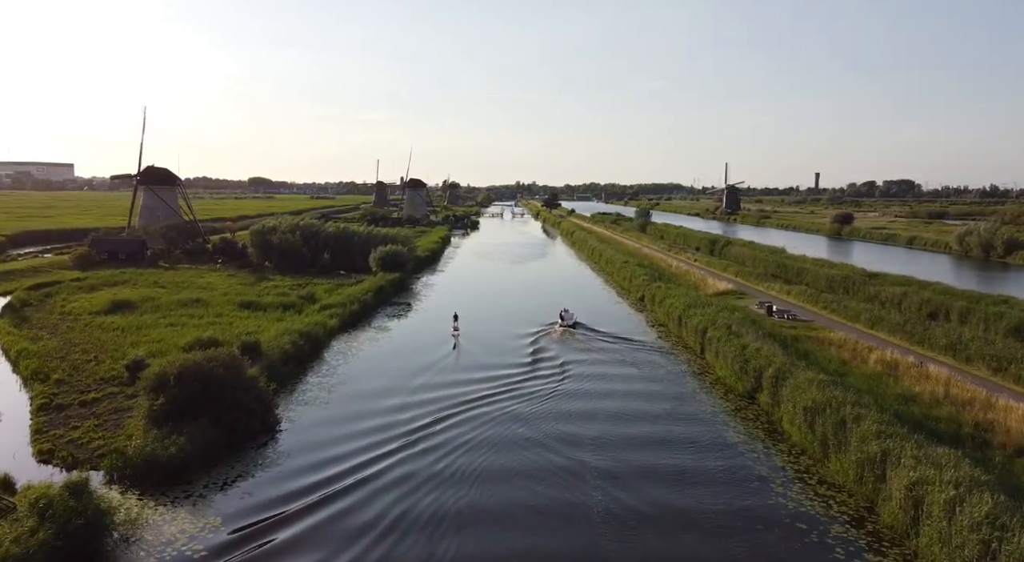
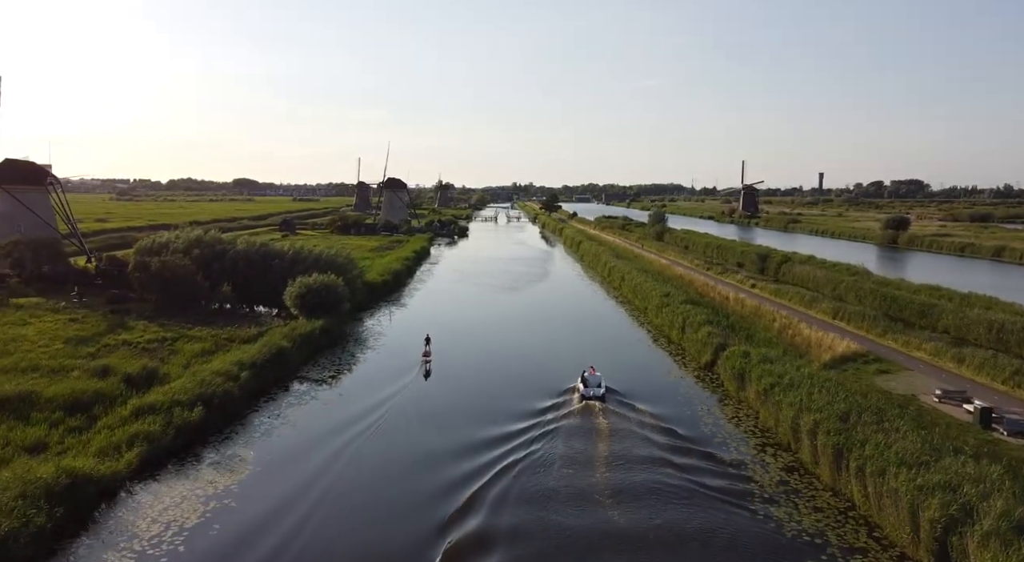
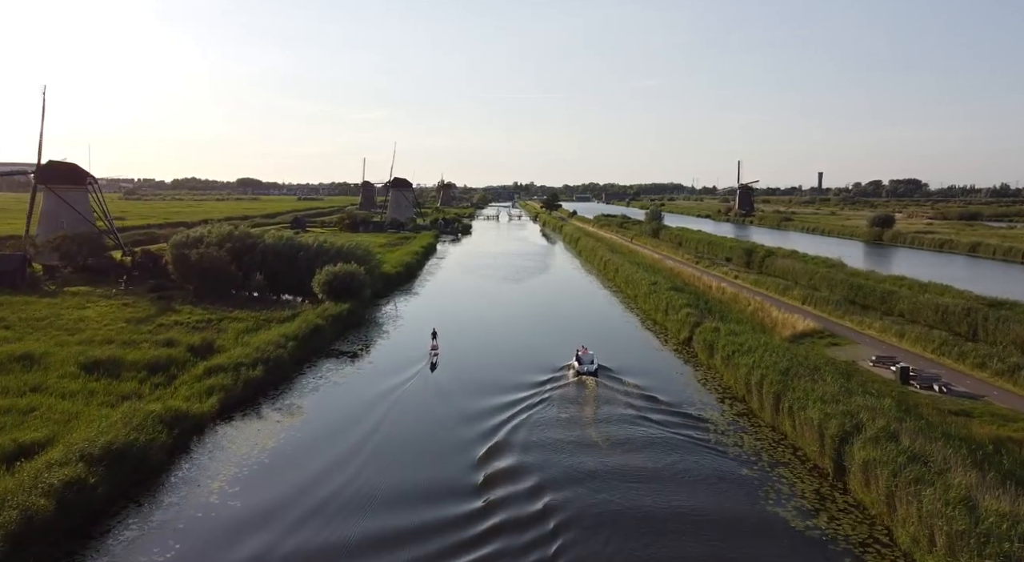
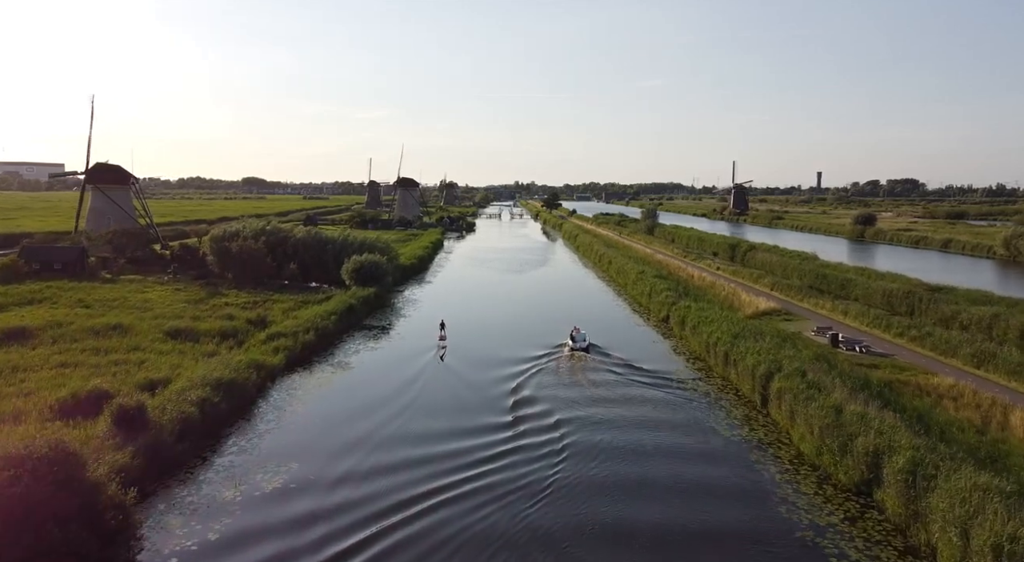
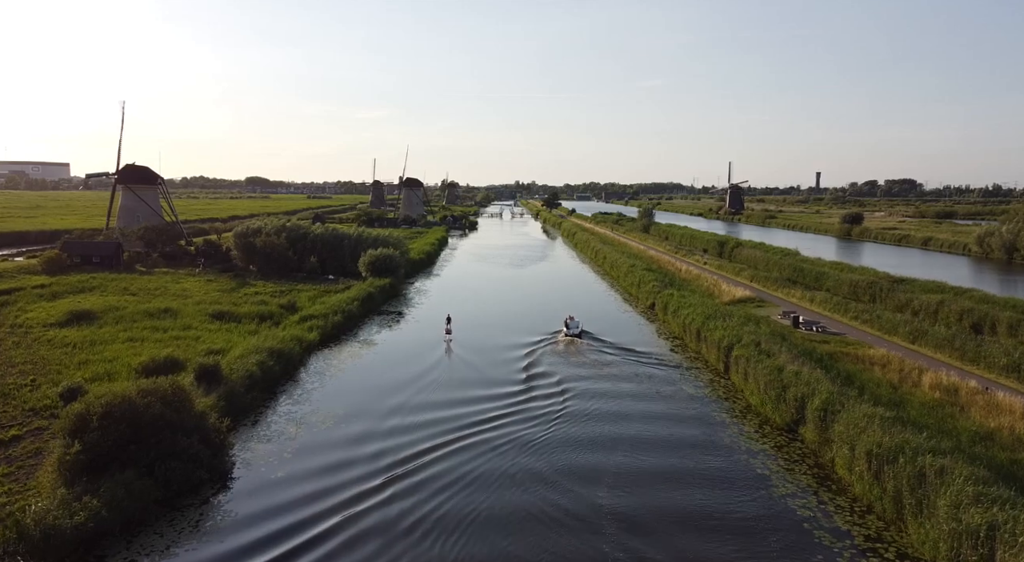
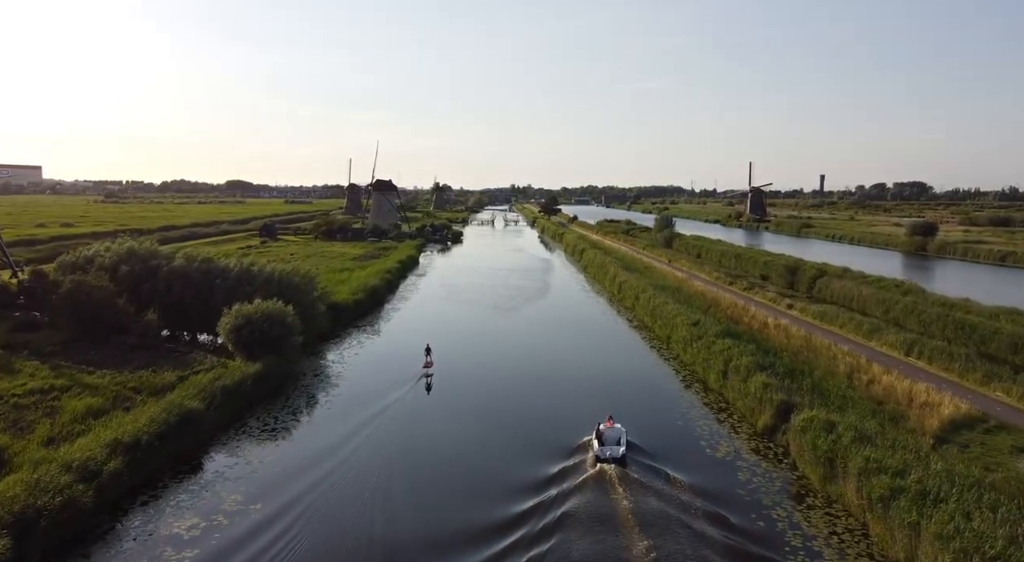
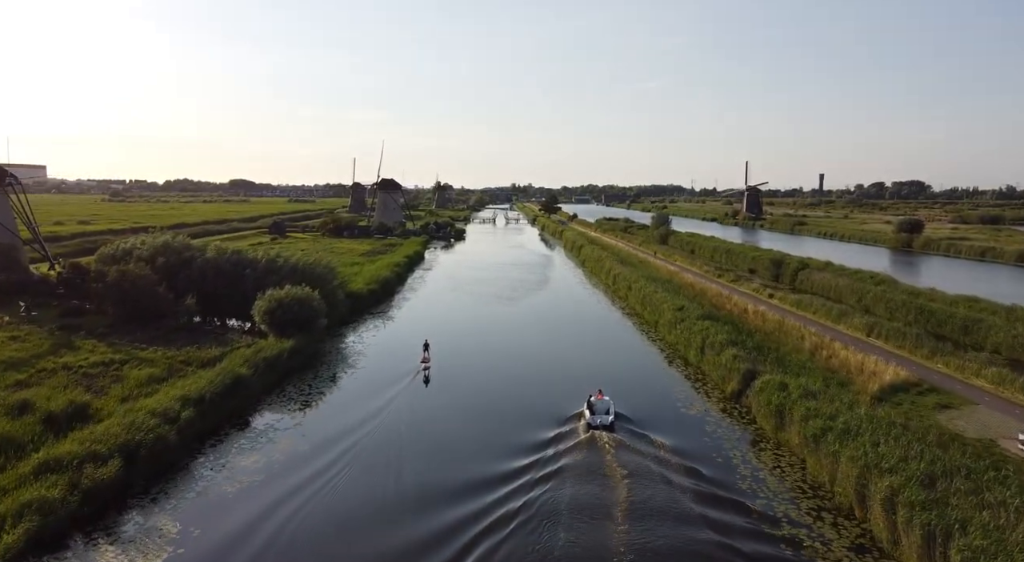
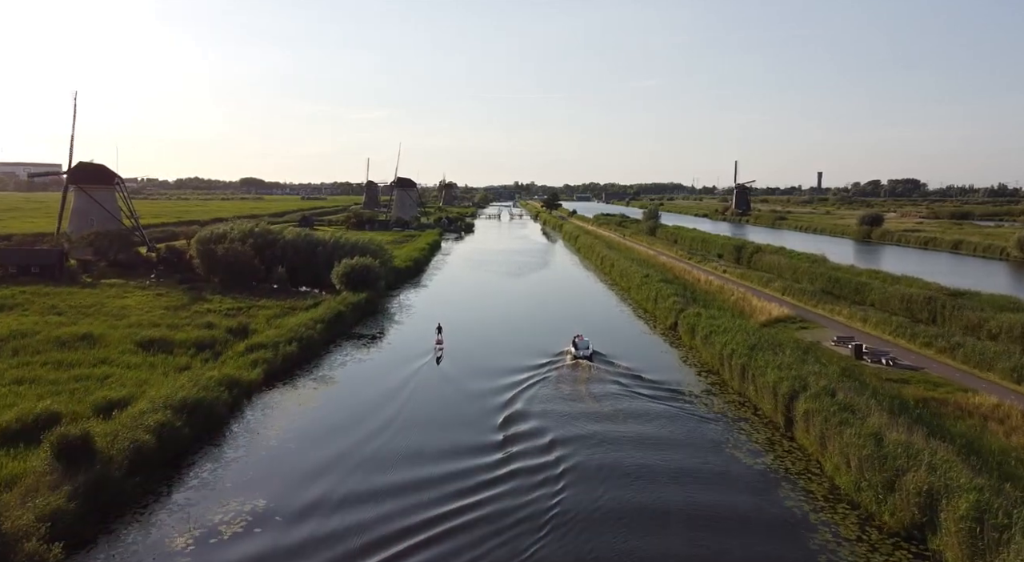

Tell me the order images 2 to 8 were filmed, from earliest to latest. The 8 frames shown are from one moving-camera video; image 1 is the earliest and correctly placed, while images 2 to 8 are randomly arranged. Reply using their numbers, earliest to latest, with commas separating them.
5, 4, 8, 3, 2, 7, 6
